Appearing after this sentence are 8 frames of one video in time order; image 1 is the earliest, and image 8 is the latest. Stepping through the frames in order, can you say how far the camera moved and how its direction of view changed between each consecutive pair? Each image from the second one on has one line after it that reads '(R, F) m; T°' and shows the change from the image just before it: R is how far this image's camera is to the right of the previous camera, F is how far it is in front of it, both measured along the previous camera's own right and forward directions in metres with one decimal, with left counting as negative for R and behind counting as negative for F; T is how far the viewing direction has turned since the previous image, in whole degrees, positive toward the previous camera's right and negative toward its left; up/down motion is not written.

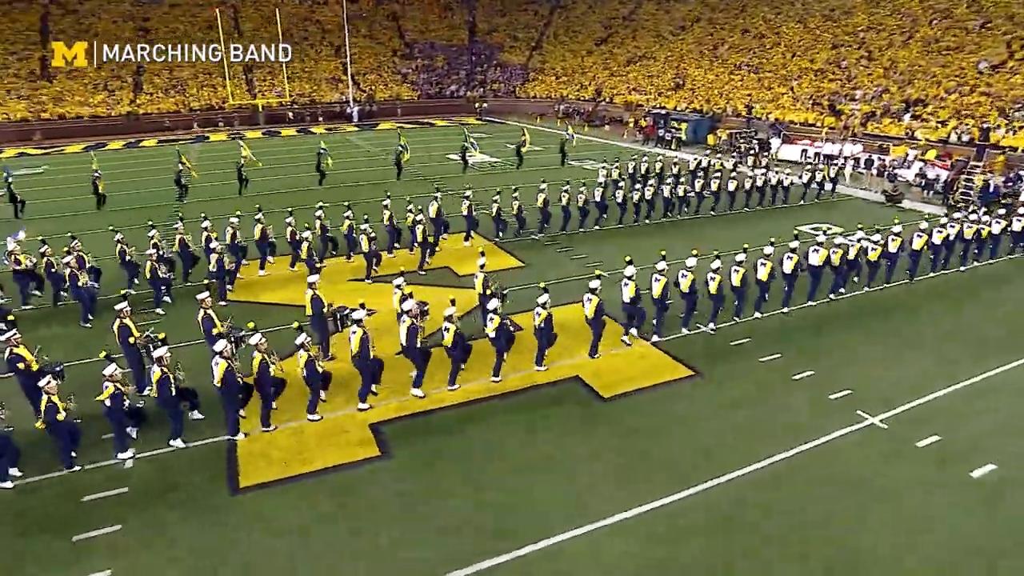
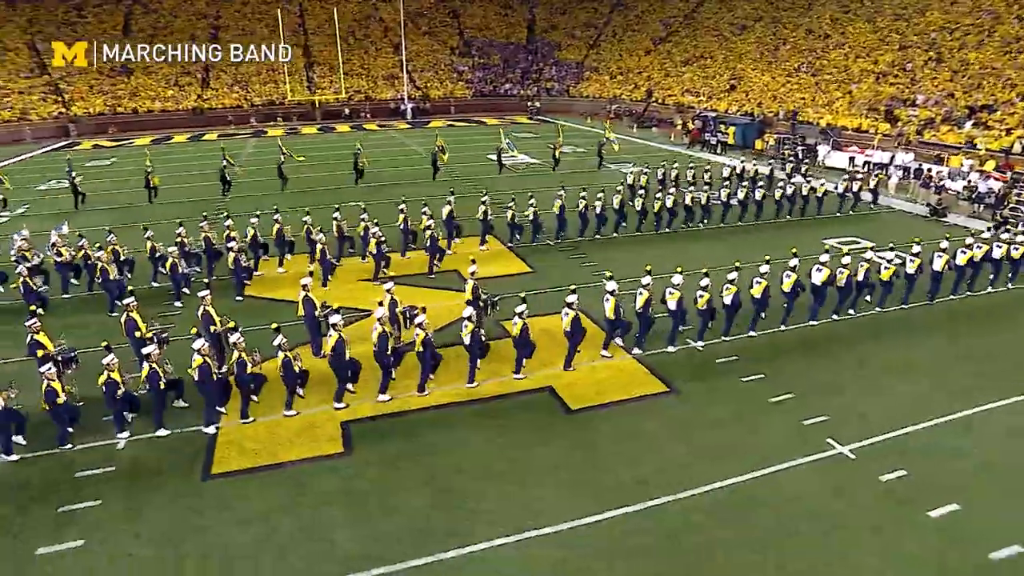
(+1.0, -0.1) m; -5°
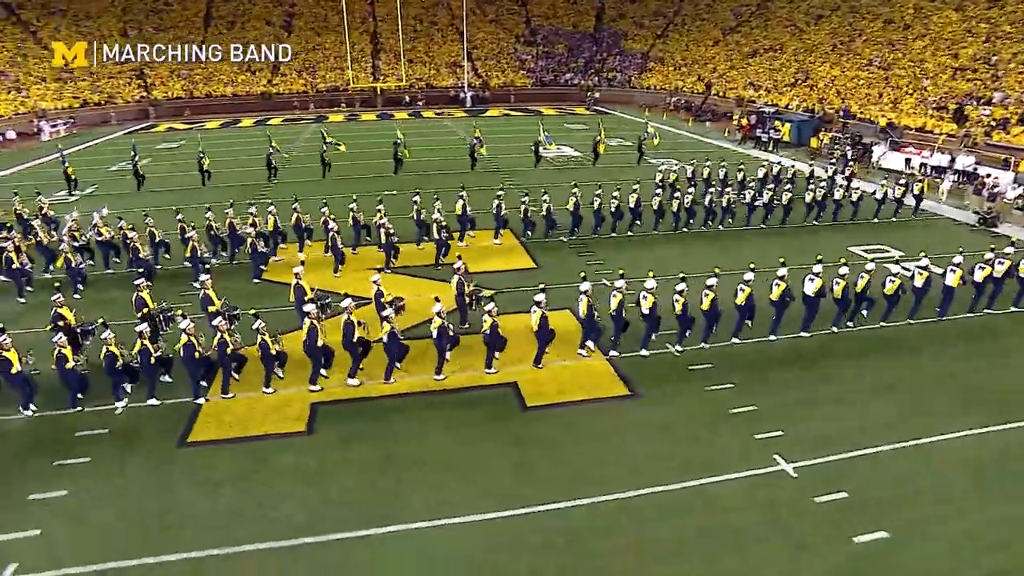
(+1.3, -0.2) m; -6°
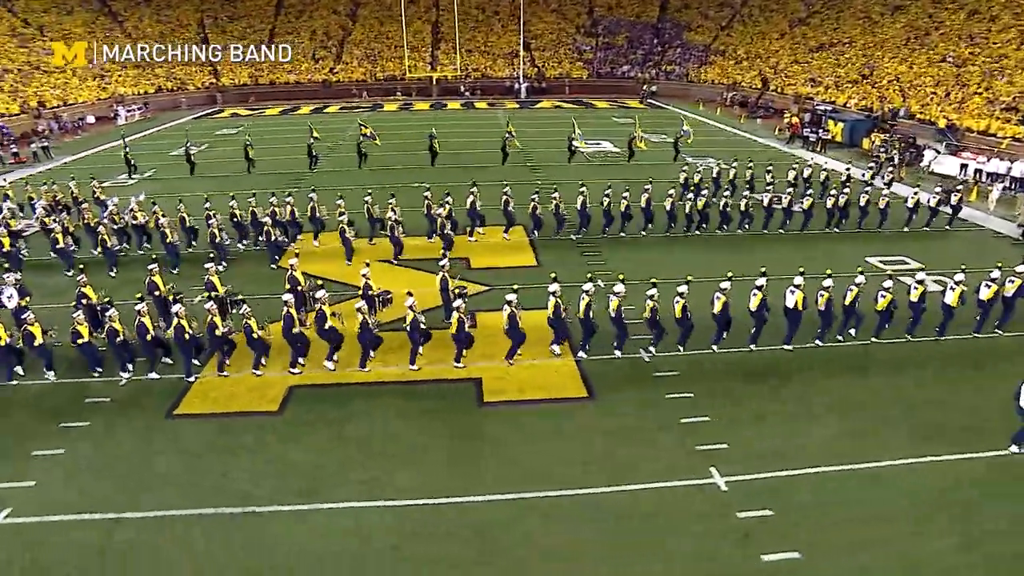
(+1.3, -0.3) m; -6°
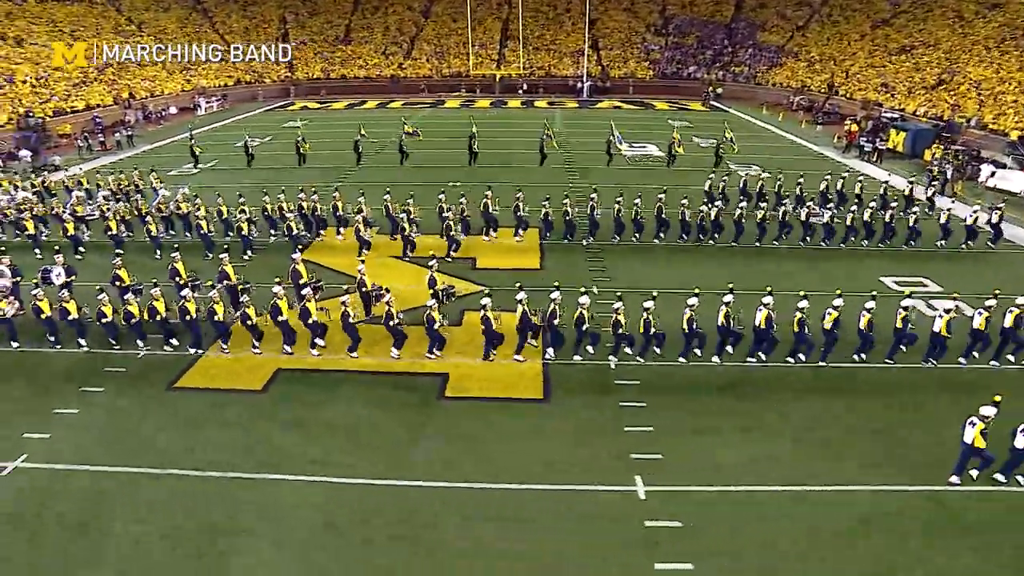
(+1.5, -0.4) m; -6°
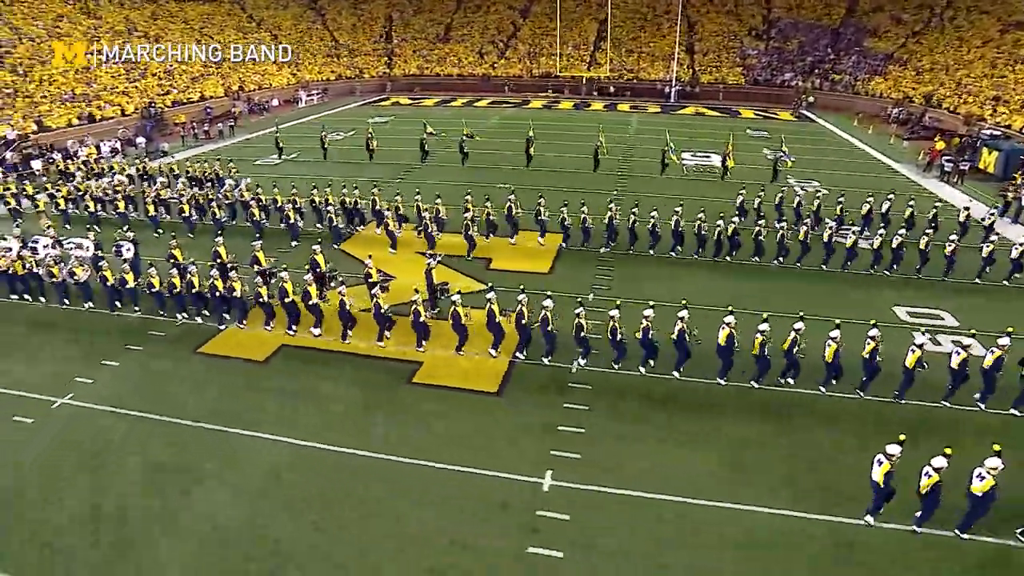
(+2.0, -0.7) m; -9°
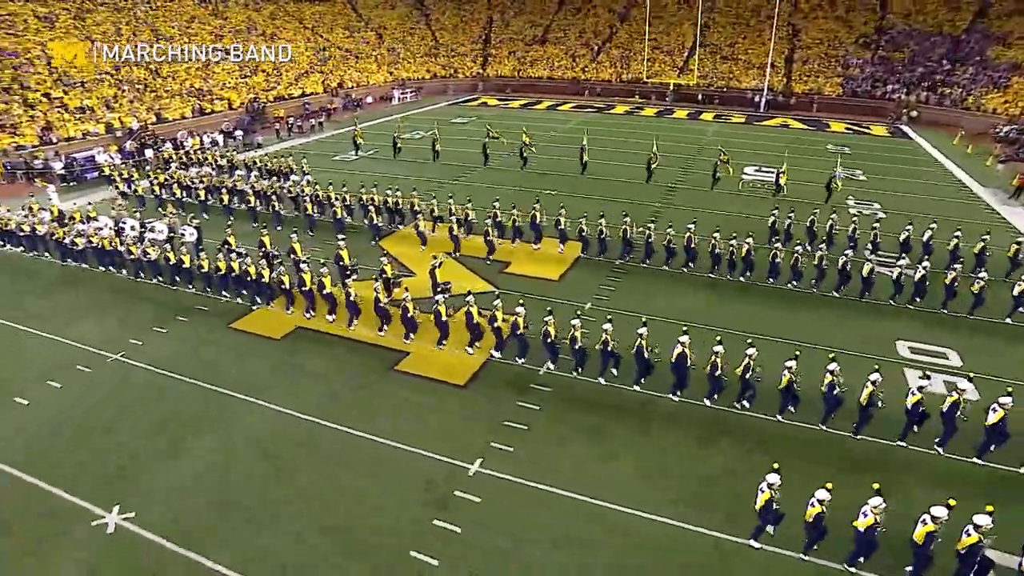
(+2.1, -0.8) m; -9°
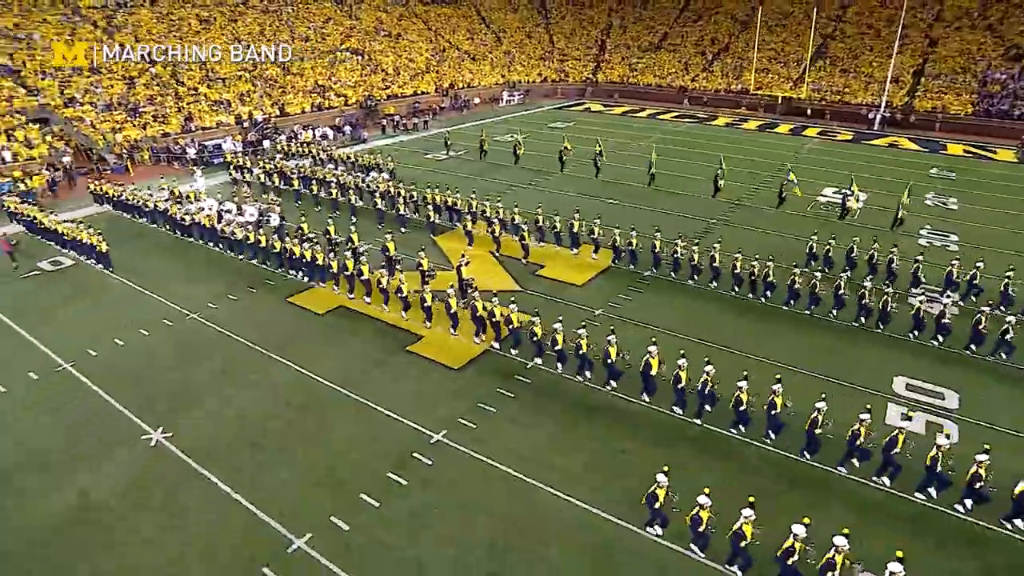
(+2.4, -1.2) m; -11°
